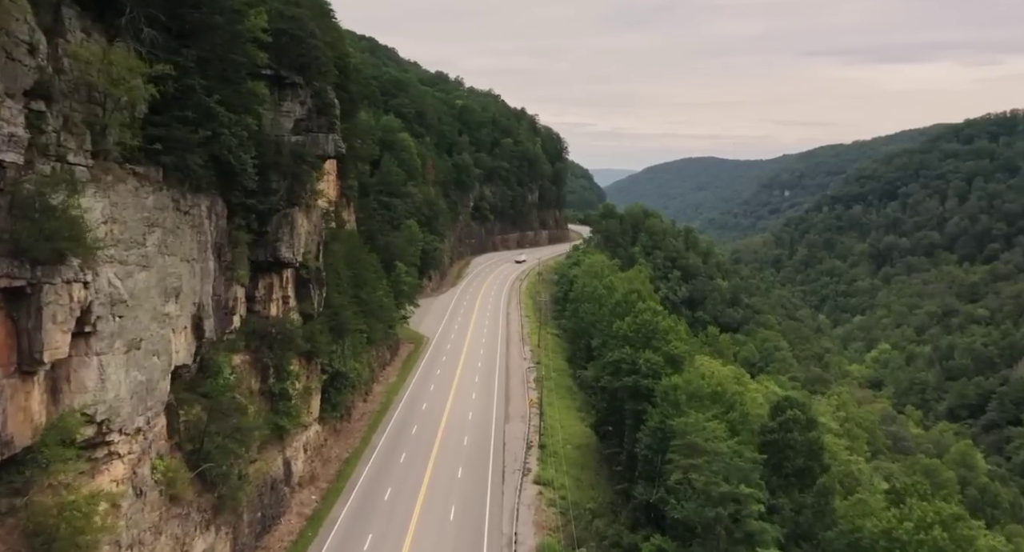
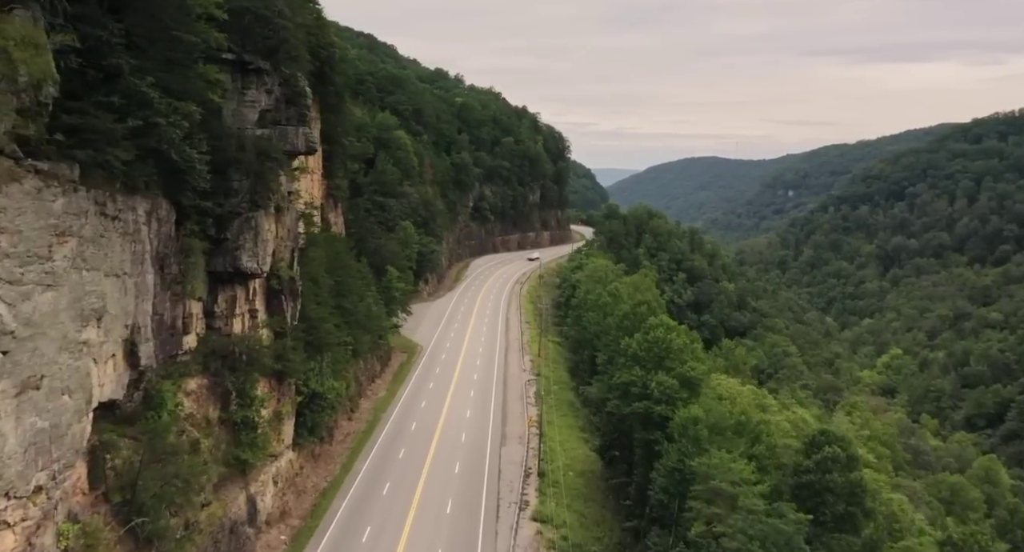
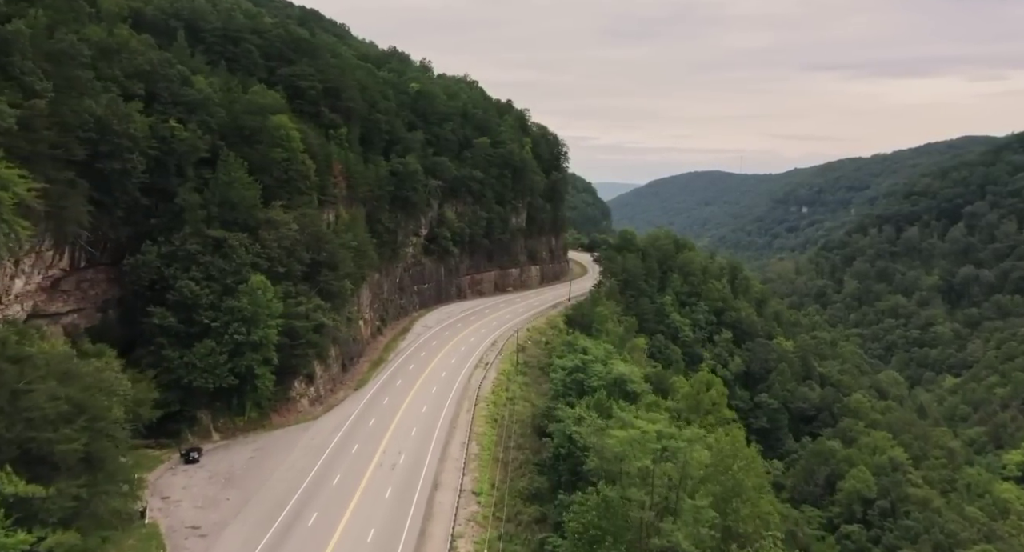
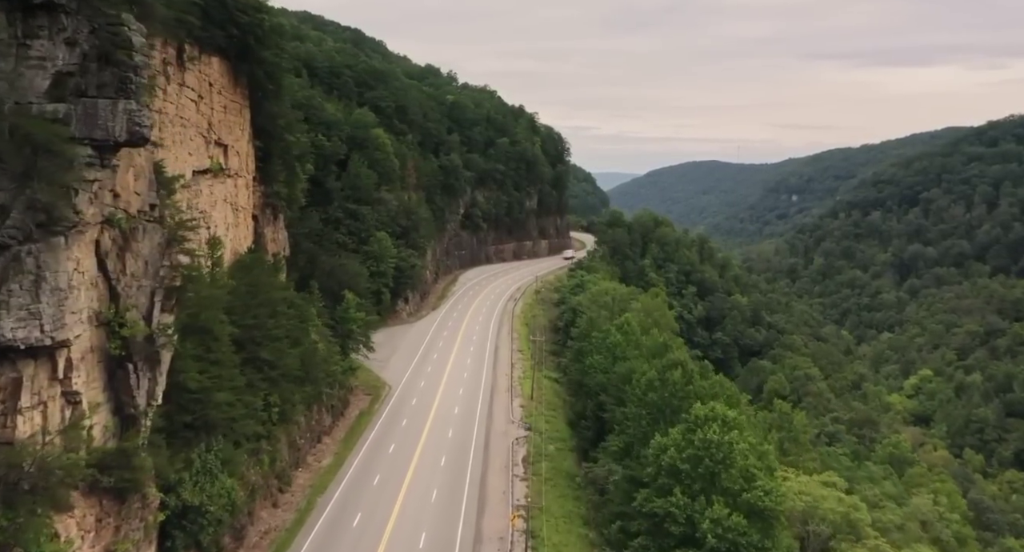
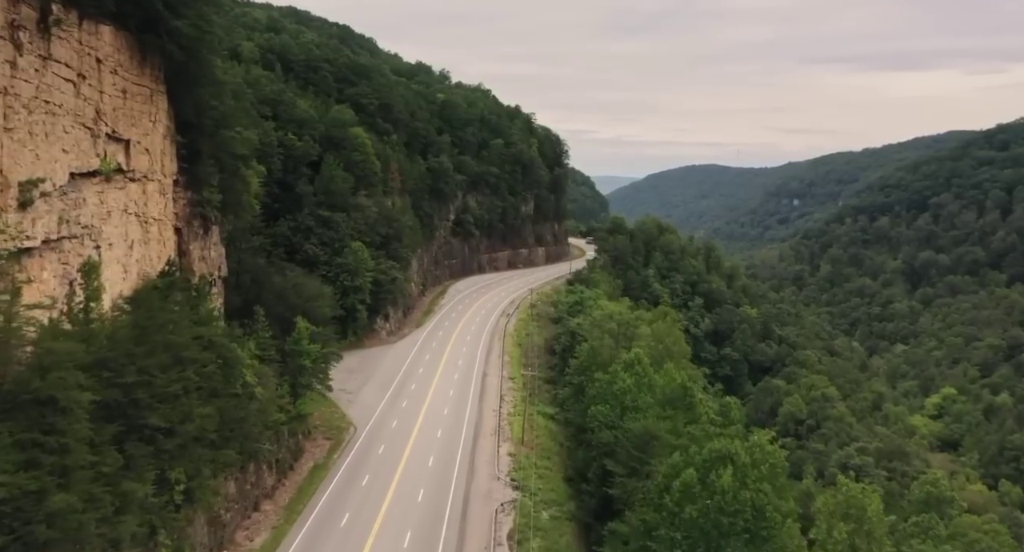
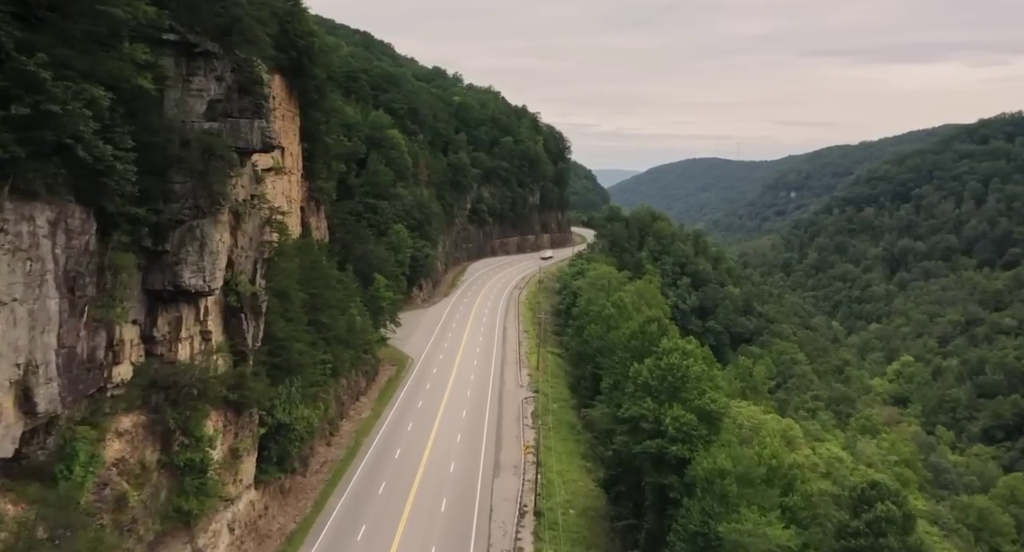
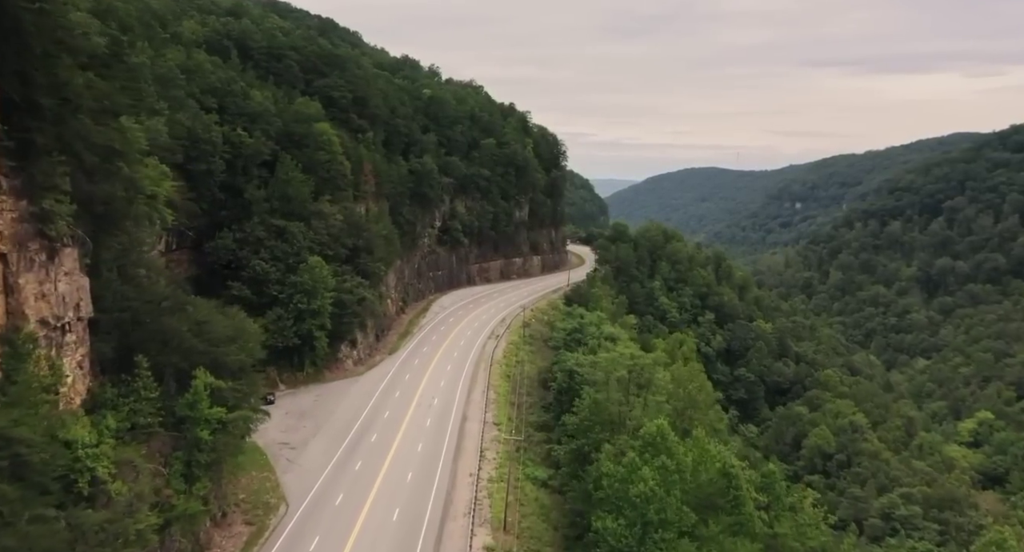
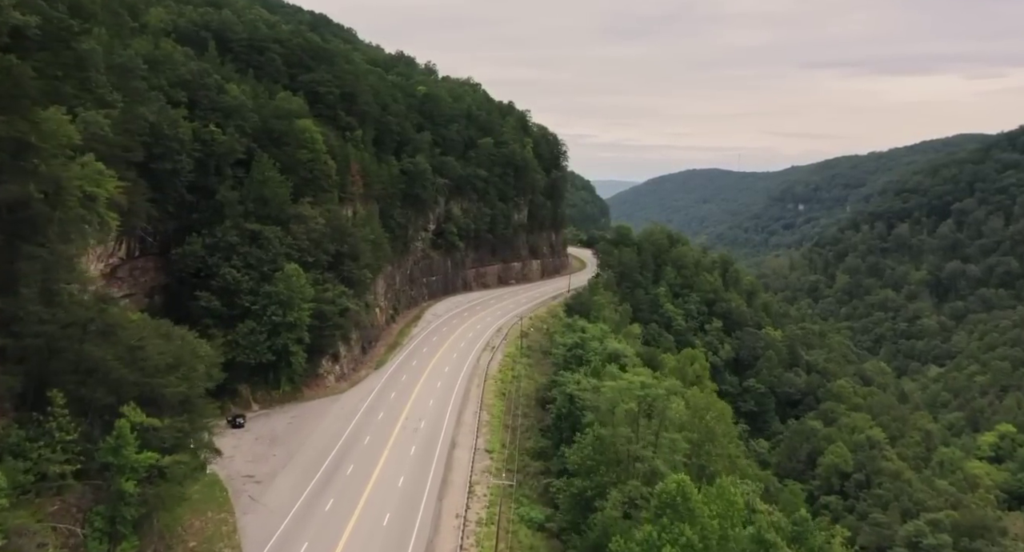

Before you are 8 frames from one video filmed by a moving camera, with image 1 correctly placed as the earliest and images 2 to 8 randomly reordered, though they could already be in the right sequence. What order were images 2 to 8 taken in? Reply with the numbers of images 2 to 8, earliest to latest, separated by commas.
2, 6, 4, 5, 7, 8, 3
